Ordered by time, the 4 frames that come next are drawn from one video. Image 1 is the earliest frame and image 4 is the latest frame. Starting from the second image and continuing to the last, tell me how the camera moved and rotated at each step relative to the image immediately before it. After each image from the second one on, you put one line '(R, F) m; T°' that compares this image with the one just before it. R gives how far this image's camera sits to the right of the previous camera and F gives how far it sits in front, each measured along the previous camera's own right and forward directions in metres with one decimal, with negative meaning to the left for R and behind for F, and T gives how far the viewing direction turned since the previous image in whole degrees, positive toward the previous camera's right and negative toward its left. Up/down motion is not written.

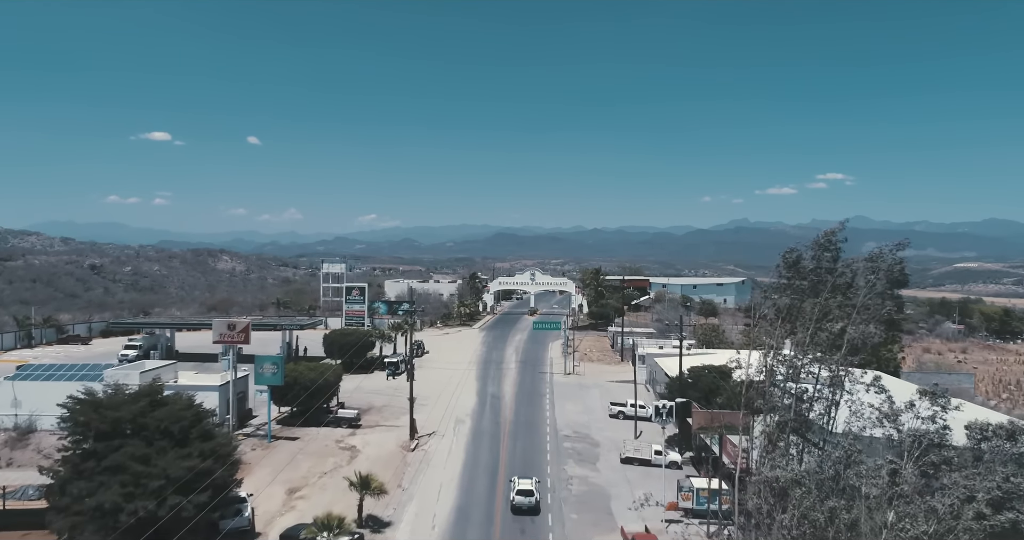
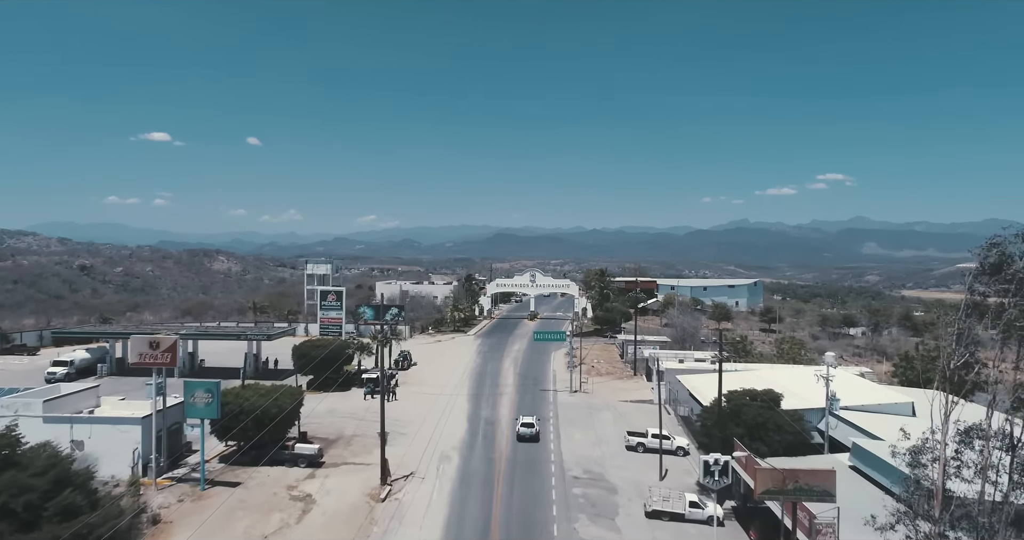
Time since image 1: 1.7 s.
(+0.2, +7.7) m; 0°
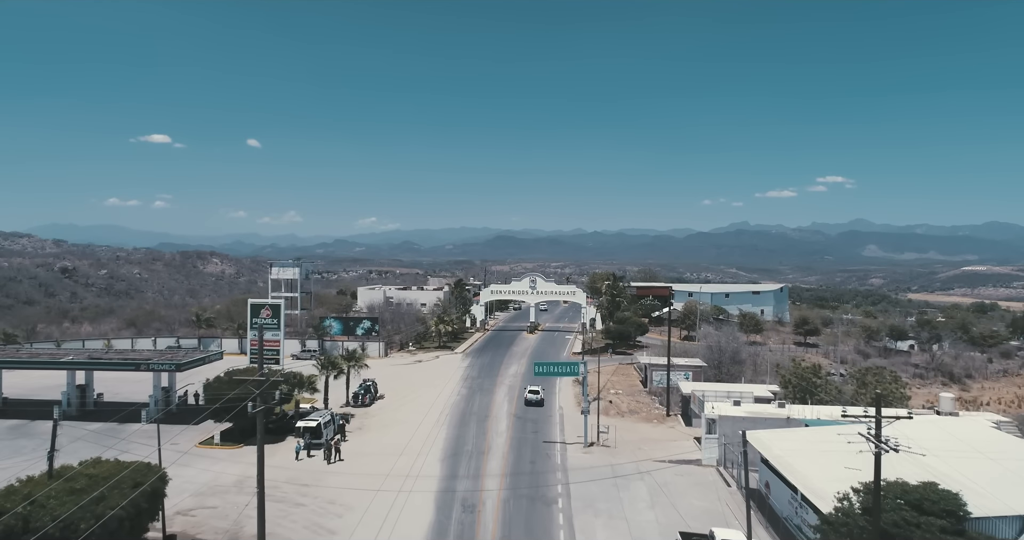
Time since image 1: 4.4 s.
(+0.5, +13.7) m; 0°
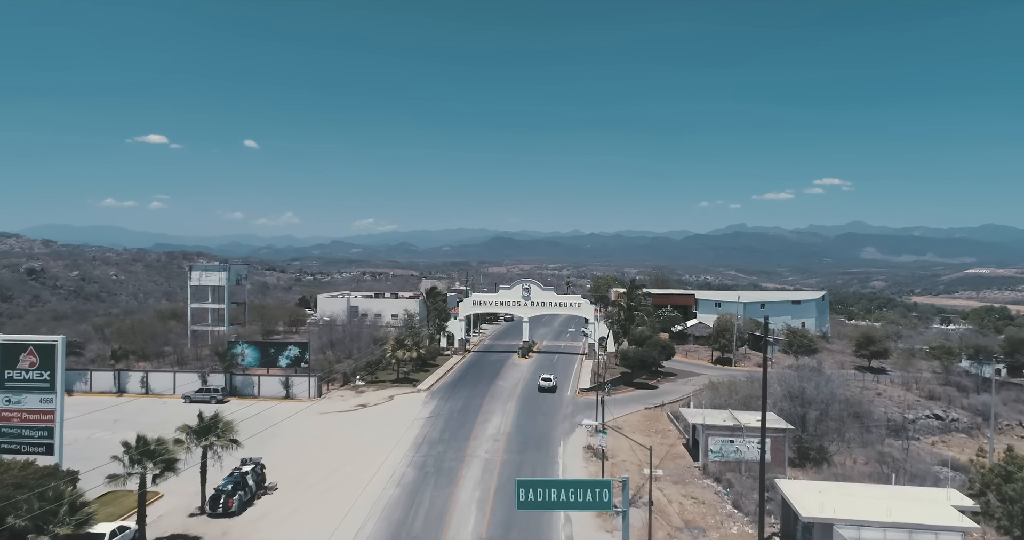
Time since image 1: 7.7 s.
(+1.1, +18.9) m; 0°
